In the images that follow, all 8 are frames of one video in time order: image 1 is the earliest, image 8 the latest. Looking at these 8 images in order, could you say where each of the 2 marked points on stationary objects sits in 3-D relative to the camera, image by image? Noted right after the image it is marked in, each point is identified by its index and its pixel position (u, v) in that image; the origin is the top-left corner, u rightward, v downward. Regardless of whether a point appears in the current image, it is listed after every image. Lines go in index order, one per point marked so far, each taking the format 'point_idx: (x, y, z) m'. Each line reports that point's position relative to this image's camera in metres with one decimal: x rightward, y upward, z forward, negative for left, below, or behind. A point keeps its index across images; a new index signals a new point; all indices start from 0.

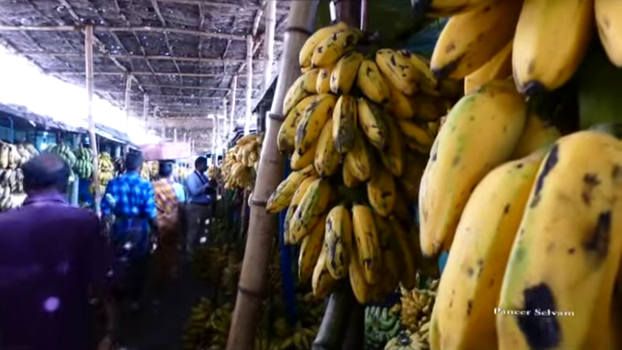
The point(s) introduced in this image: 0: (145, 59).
0: (-3.2, +2.3, +6.8) m
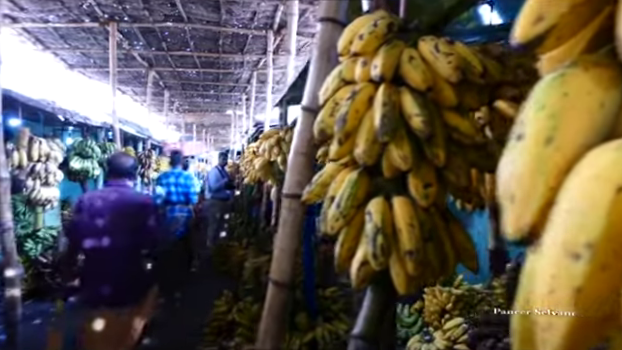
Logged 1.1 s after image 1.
0: (-2.8, +2.4, +6.9) m
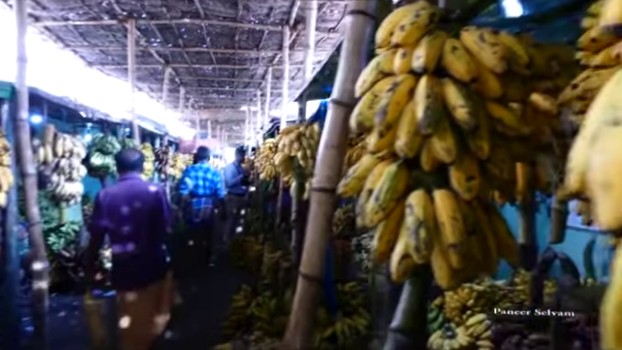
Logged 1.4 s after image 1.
0: (-2.6, +2.5, +6.9) m
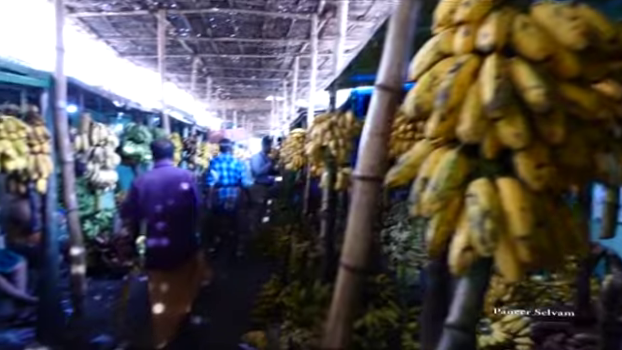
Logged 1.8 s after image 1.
0: (-2.0, +2.7, +7.0) m
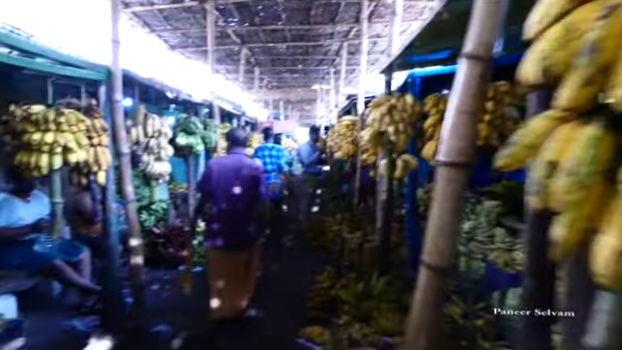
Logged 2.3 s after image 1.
0: (-1.1, +2.9, +6.9) m
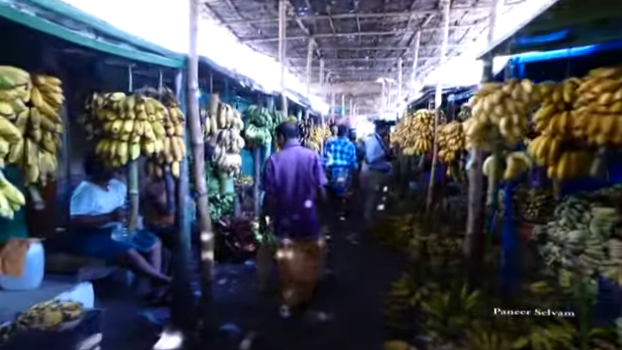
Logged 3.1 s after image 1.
0: (+0.3, +3.0, +6.6) m
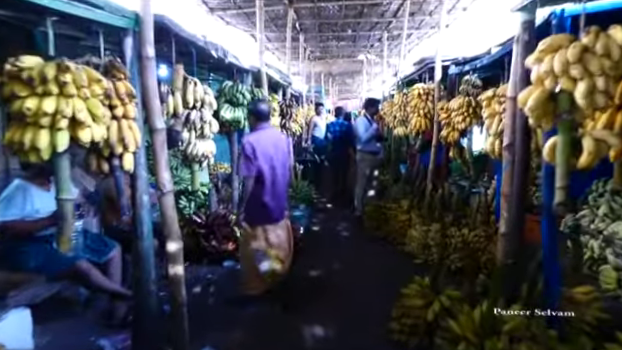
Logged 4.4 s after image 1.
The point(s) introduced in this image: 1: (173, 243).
0: (-0.1, +3.2, +5.8) m
1: (-1.1, -0.5, +2.7) m
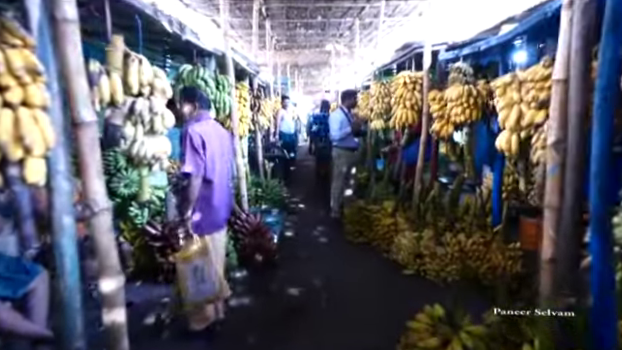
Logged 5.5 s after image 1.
0: (-0.5, +3.2, +5.1) m
1: (-1.1, -0.6, +1.9) m
